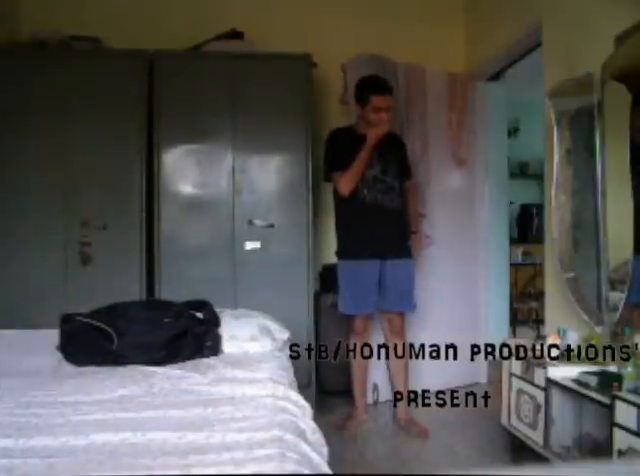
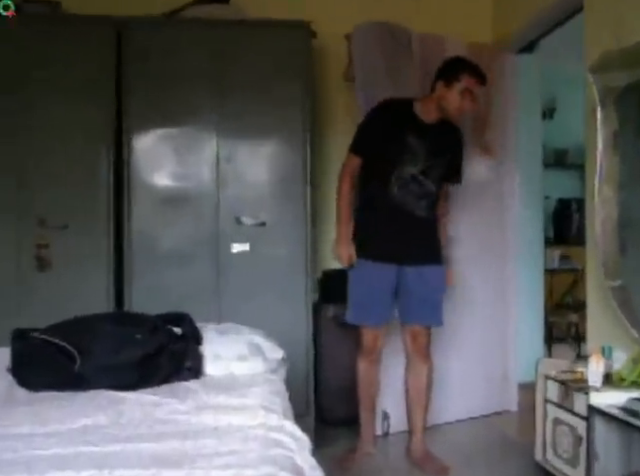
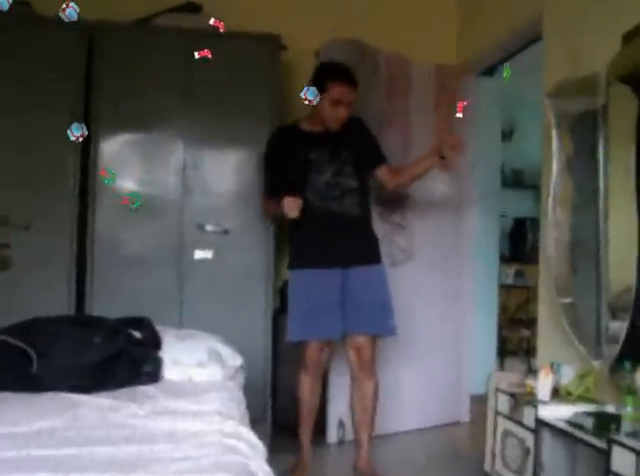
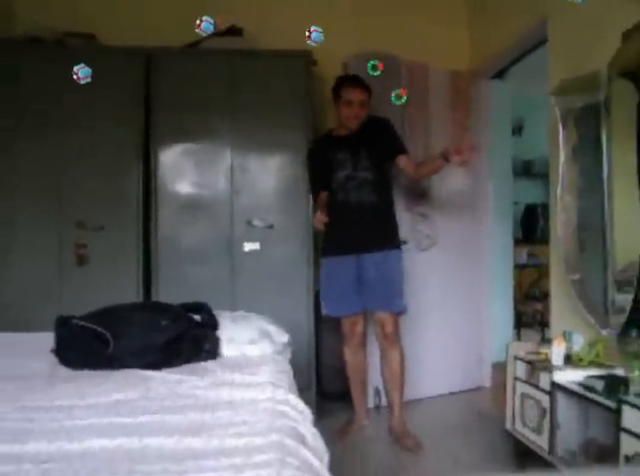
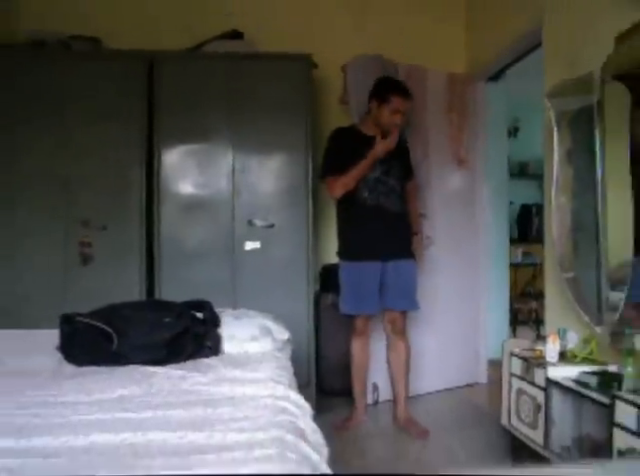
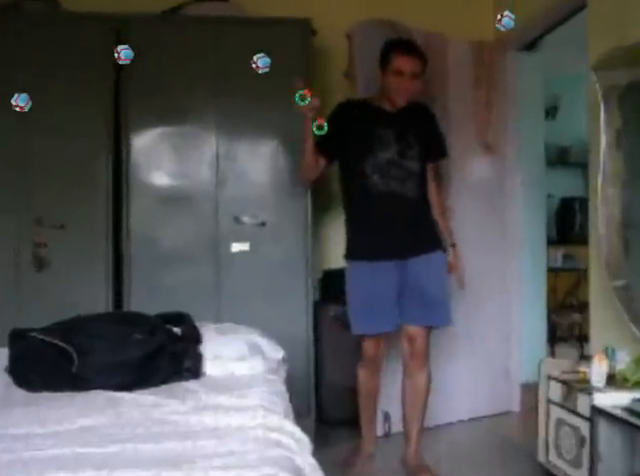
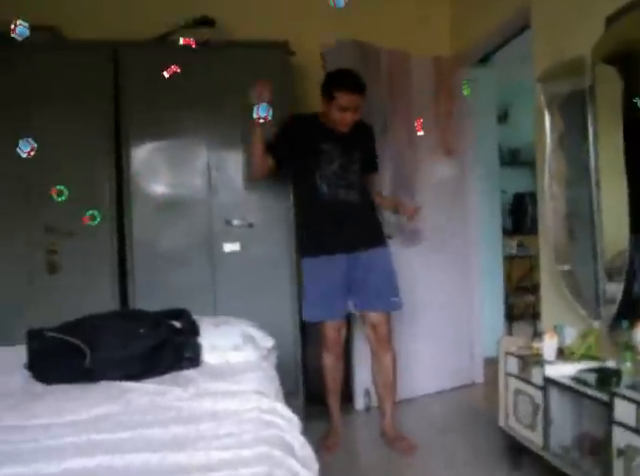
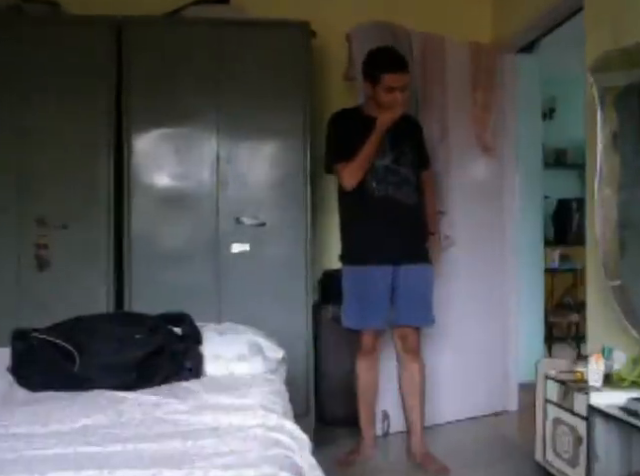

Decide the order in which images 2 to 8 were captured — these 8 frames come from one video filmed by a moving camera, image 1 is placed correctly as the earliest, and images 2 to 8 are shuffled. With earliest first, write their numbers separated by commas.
8, 5, 2, 4, 6, 3, 7
